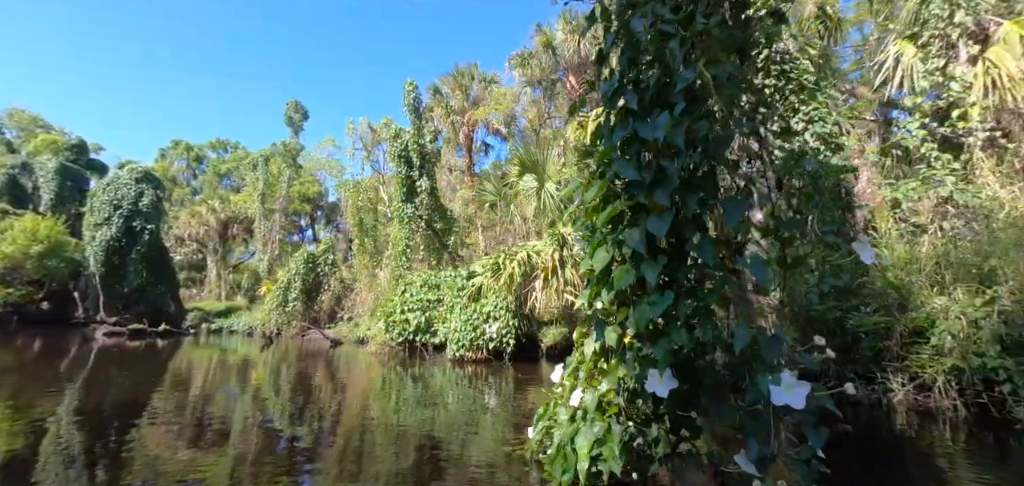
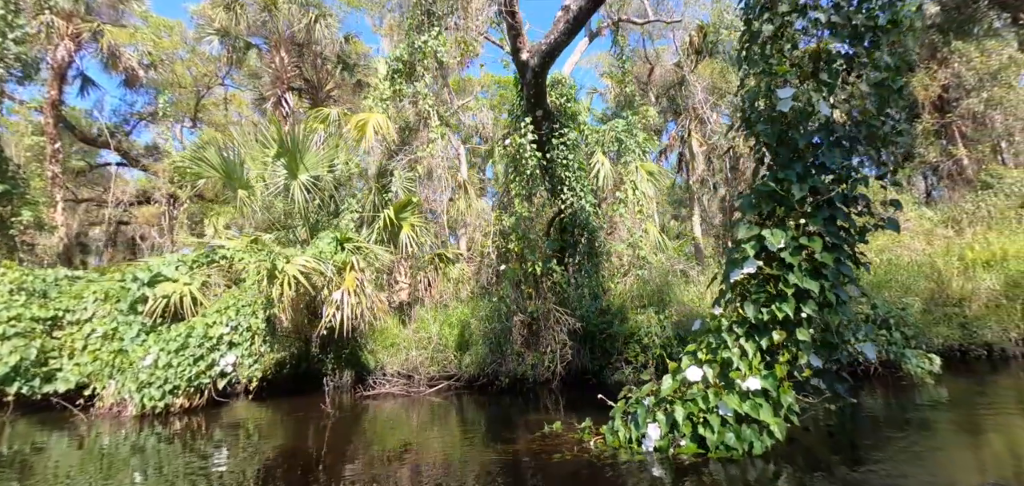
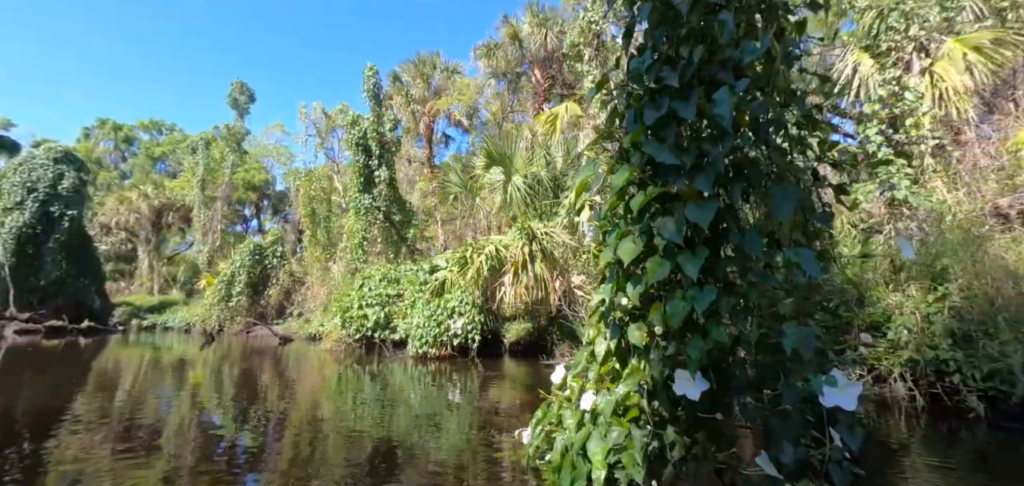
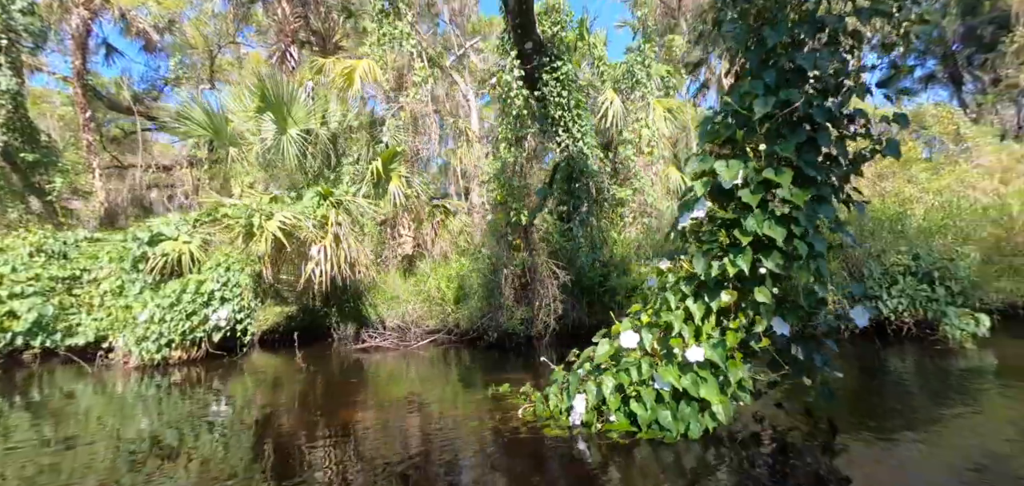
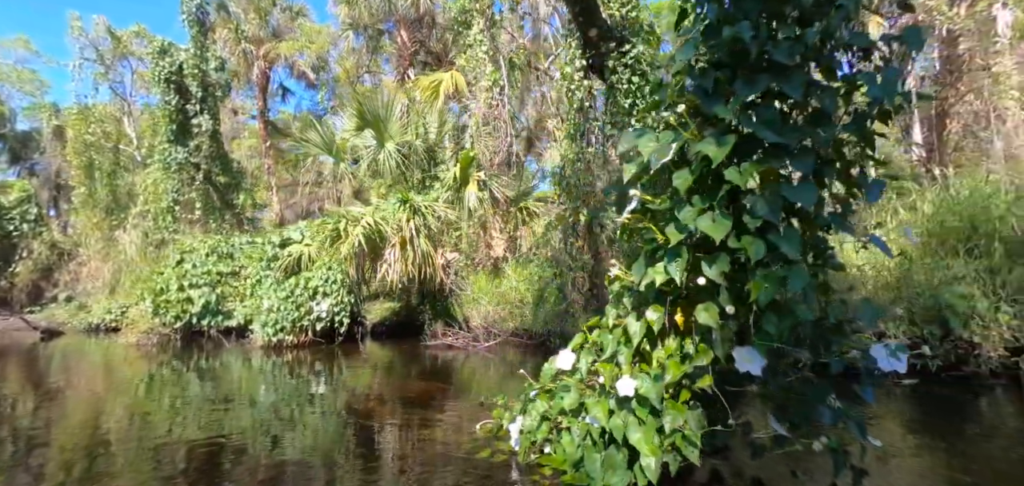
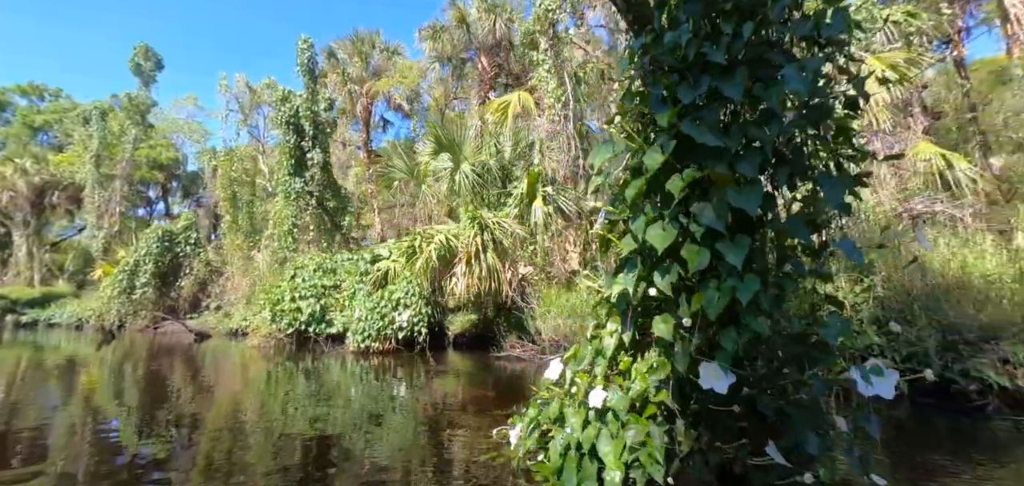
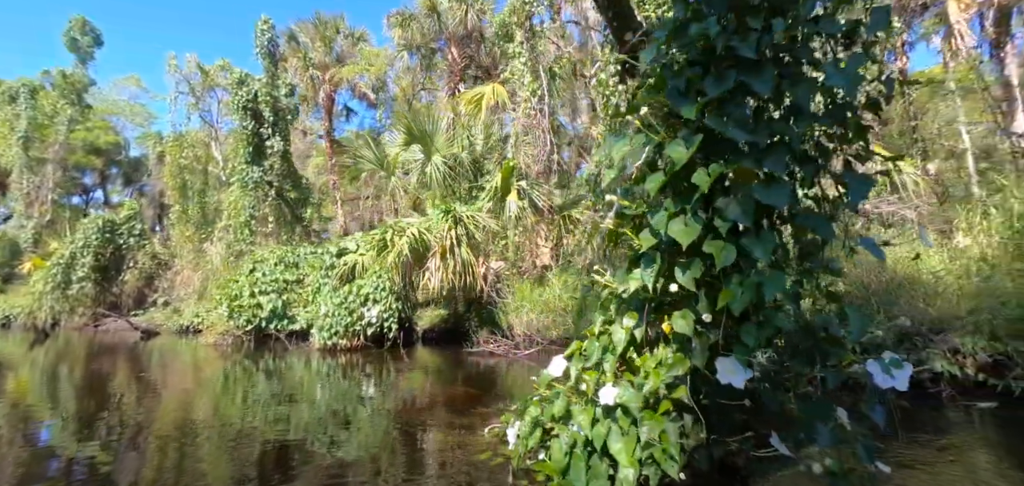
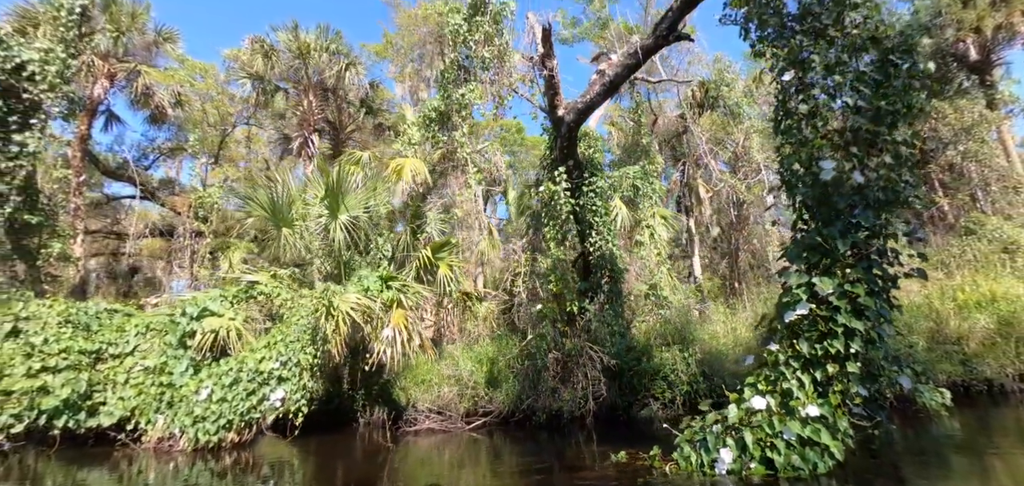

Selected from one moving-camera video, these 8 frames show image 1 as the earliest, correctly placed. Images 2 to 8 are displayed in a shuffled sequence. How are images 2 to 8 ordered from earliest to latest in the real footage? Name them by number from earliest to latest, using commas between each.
3, 6, 7, 5, 4, 2, 8
